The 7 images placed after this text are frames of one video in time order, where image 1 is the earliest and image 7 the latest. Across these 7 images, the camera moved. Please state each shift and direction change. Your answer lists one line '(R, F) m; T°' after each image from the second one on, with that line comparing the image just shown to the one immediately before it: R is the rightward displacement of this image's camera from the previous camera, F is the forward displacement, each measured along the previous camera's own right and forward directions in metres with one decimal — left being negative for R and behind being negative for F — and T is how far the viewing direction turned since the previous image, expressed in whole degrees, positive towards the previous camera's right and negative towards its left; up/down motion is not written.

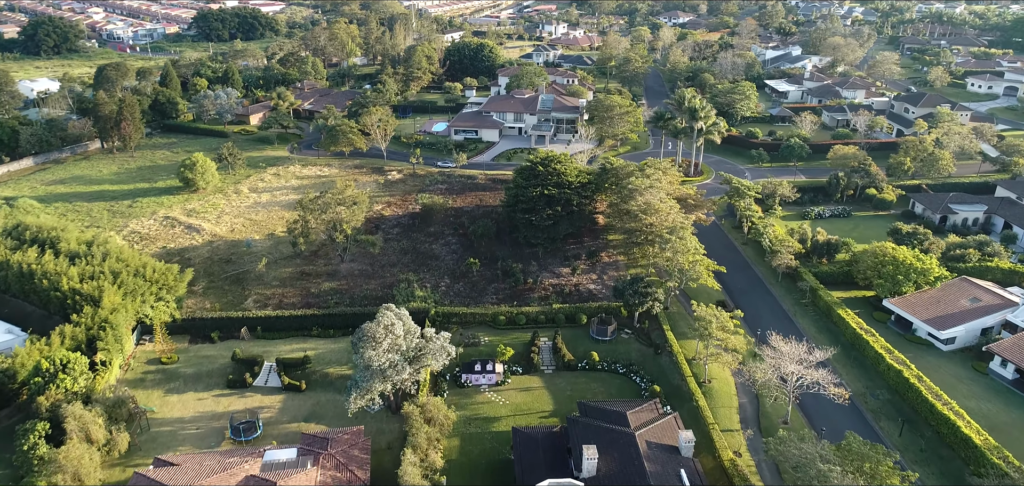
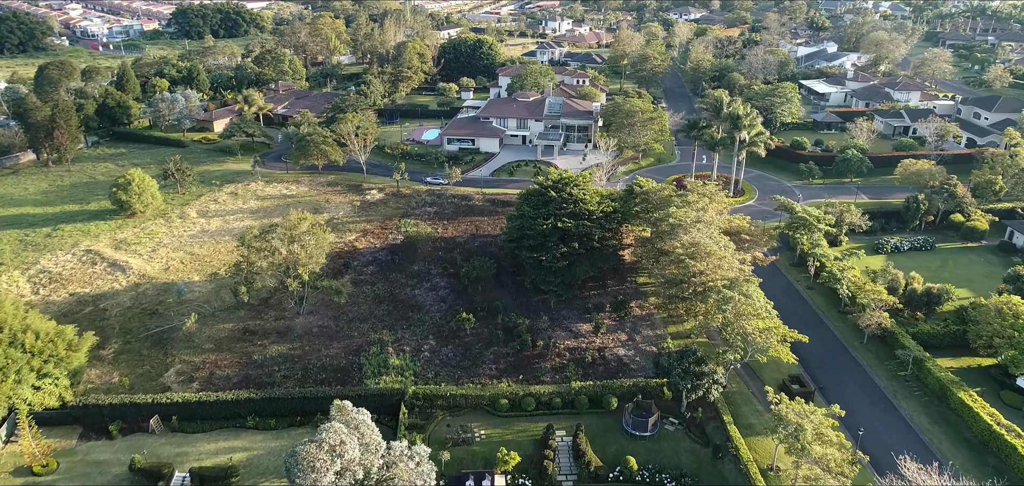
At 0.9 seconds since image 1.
(-0.2, +12.4) m; 0°
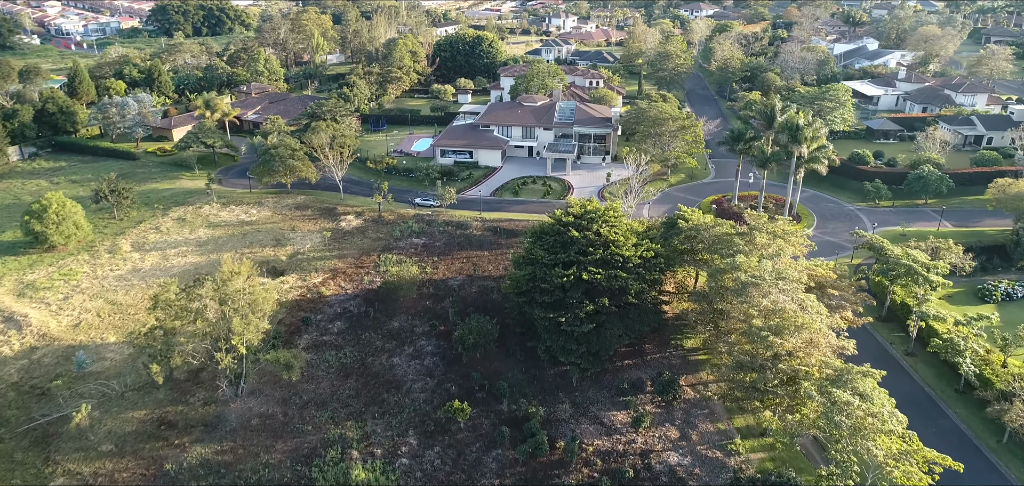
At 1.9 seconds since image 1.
(-0.4, +11.0) m; 0°
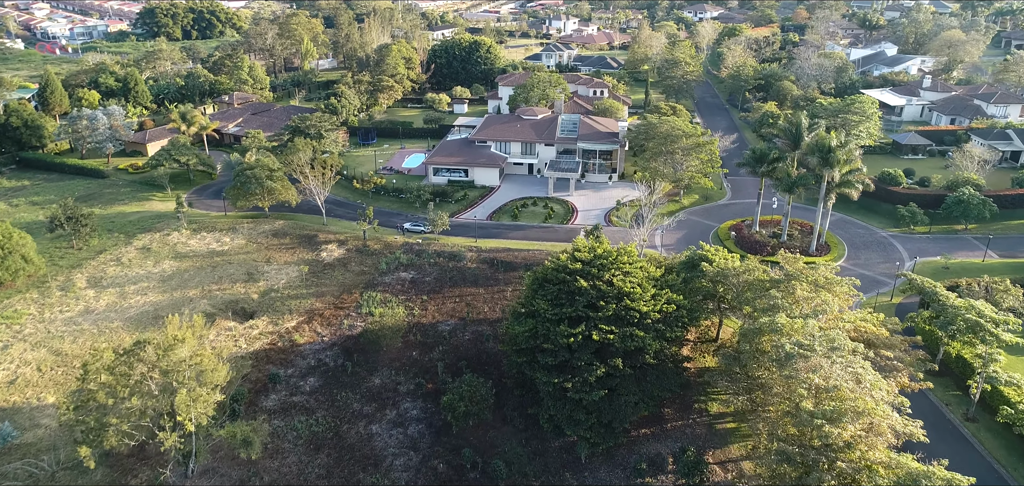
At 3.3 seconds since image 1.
(+0.1, +4.9) m; 0°
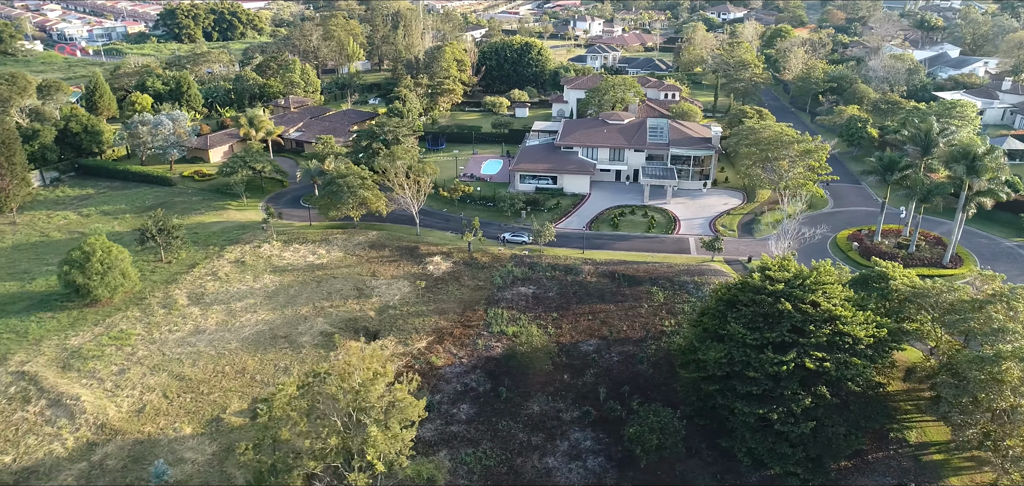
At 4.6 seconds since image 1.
(-7.6, +2.2) m; +1°
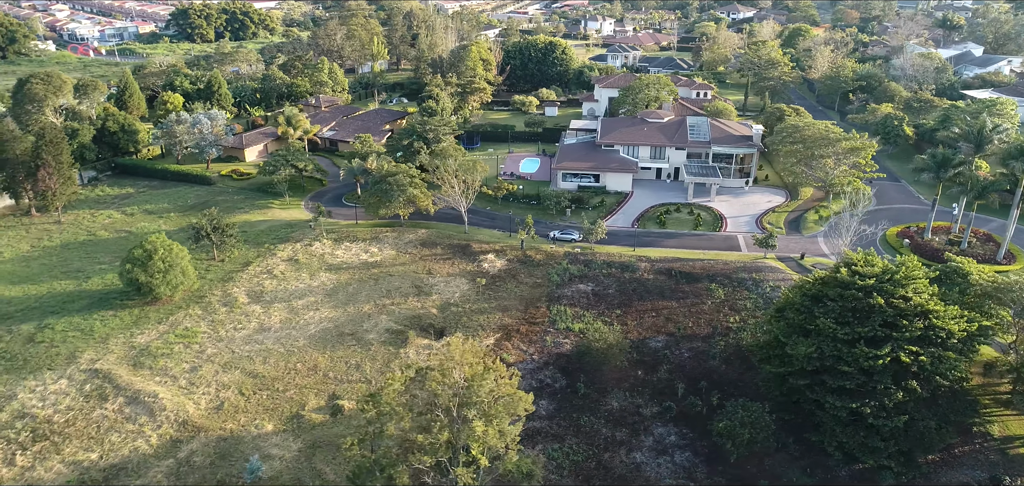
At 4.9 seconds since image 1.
(-3.6, -0.1) m; 0°
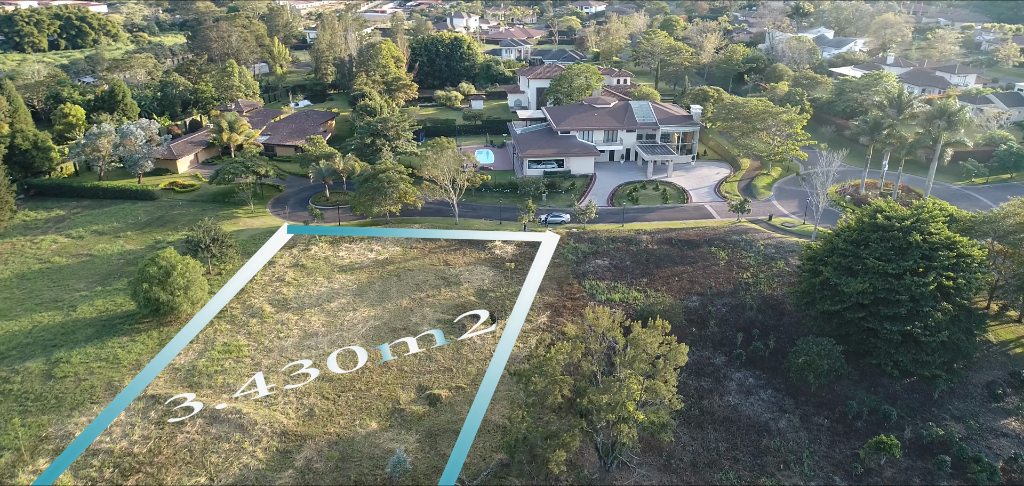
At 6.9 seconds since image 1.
(-10.6, -0.3) m; +12°
